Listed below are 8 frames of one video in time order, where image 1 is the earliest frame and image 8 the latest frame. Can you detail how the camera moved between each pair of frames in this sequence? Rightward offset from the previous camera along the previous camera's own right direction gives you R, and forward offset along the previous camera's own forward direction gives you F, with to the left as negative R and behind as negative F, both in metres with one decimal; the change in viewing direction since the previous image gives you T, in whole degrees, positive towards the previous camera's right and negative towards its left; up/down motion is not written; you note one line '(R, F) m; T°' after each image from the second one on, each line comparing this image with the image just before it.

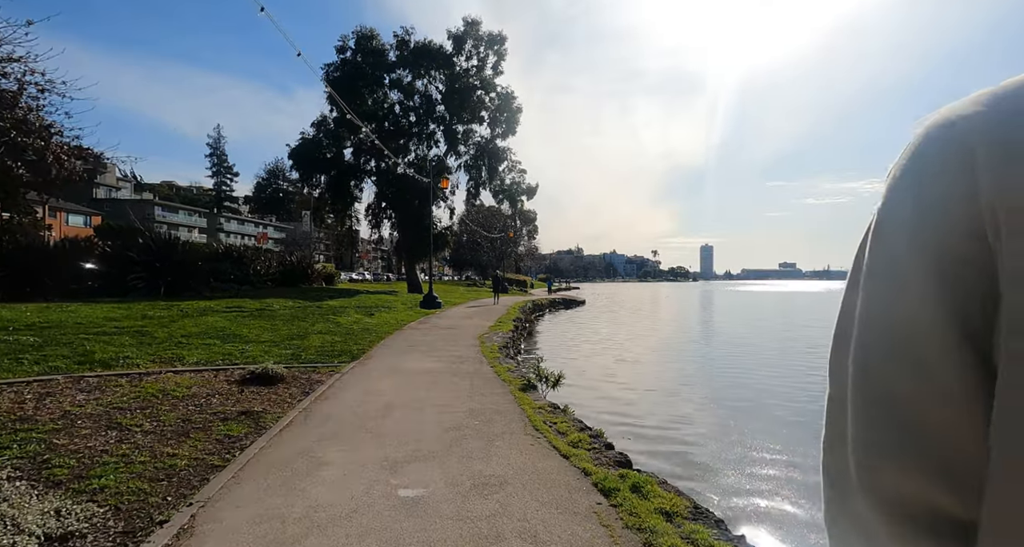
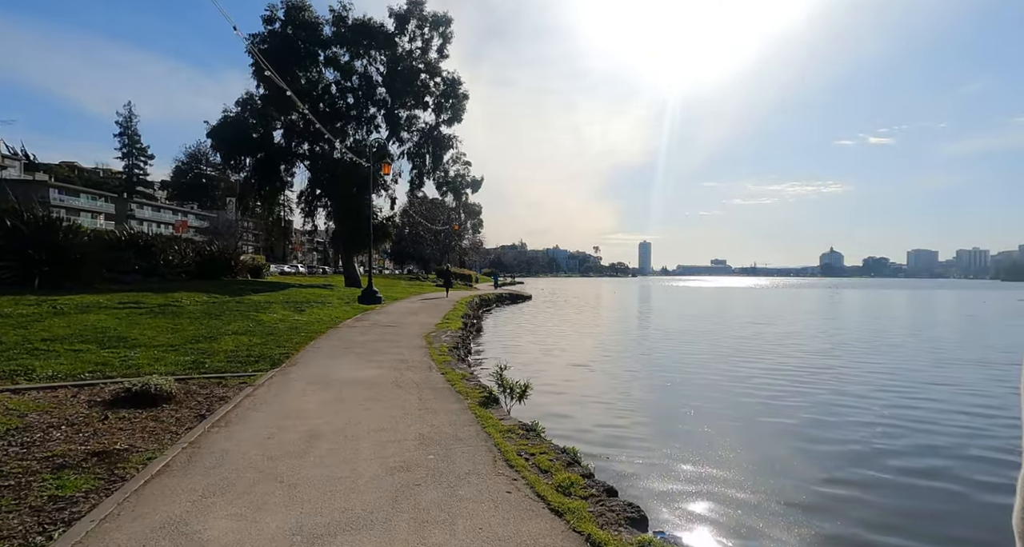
(-0.2, +1.5) m; +6°
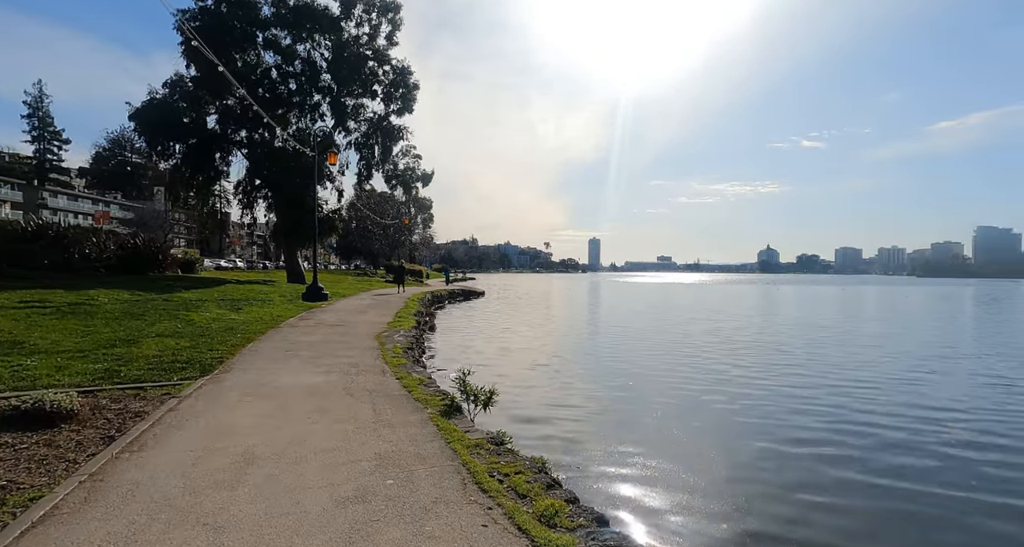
(-0.2, +0.6) m; +5°
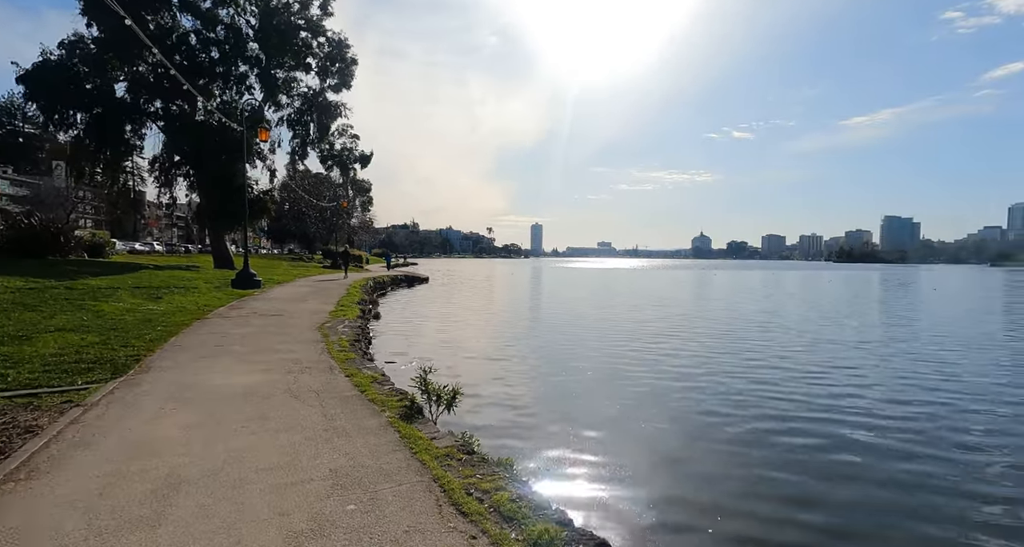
(-0.3, +0.6) m; +6°
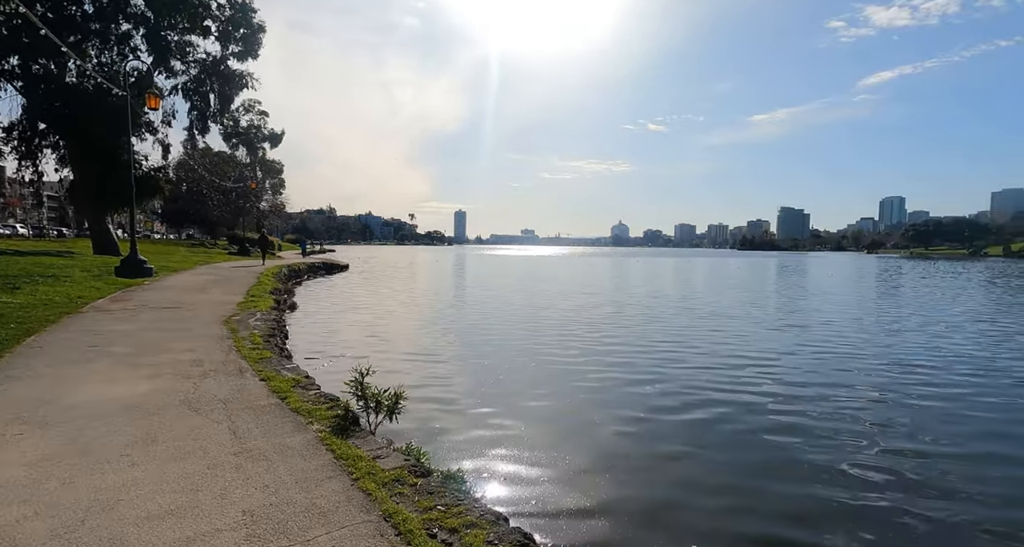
(-0.3, +0.8) m; +8°
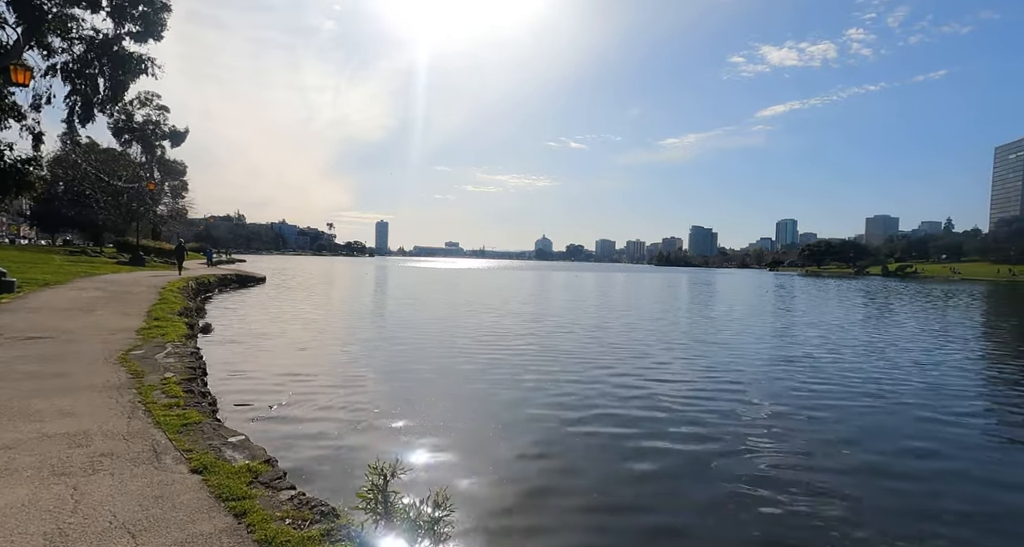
(-1.1, +1.8) m; +9°
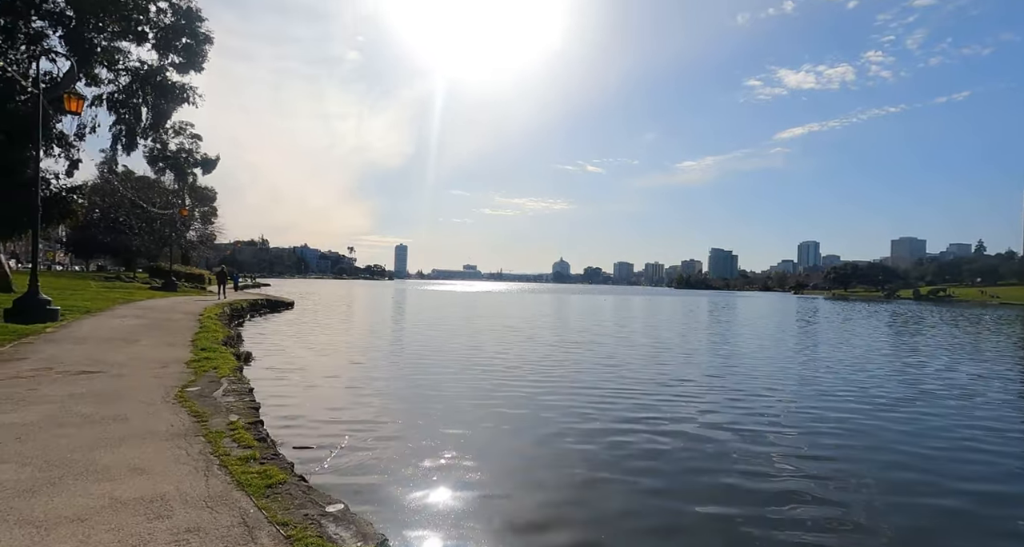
(-0.9, +0.6) m; -2°
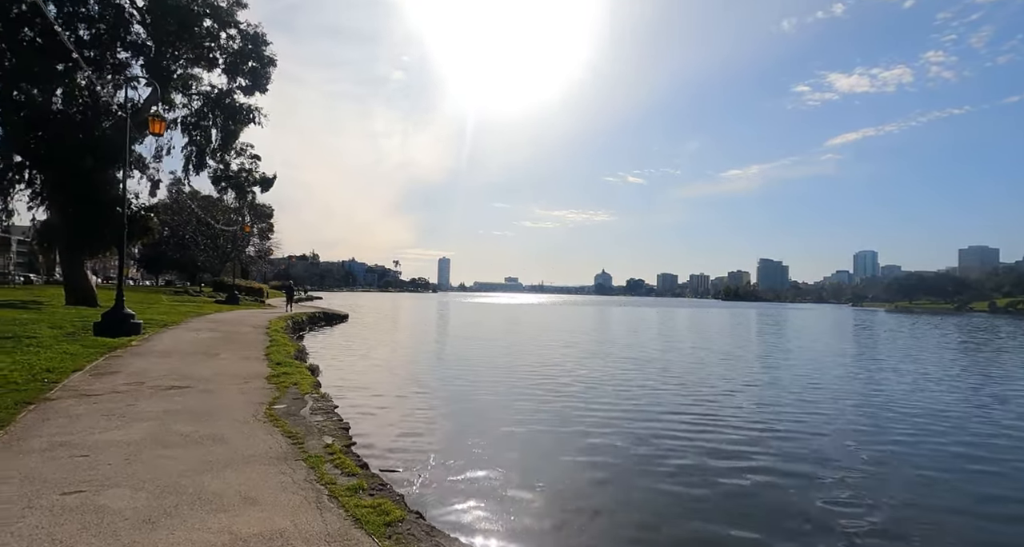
(-0.7, +0.4) m; -4°
